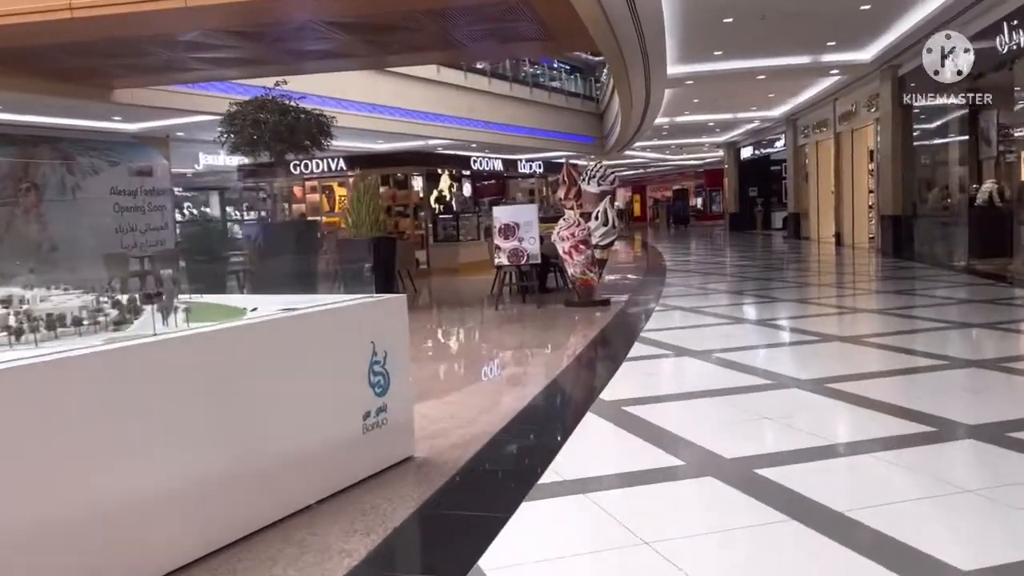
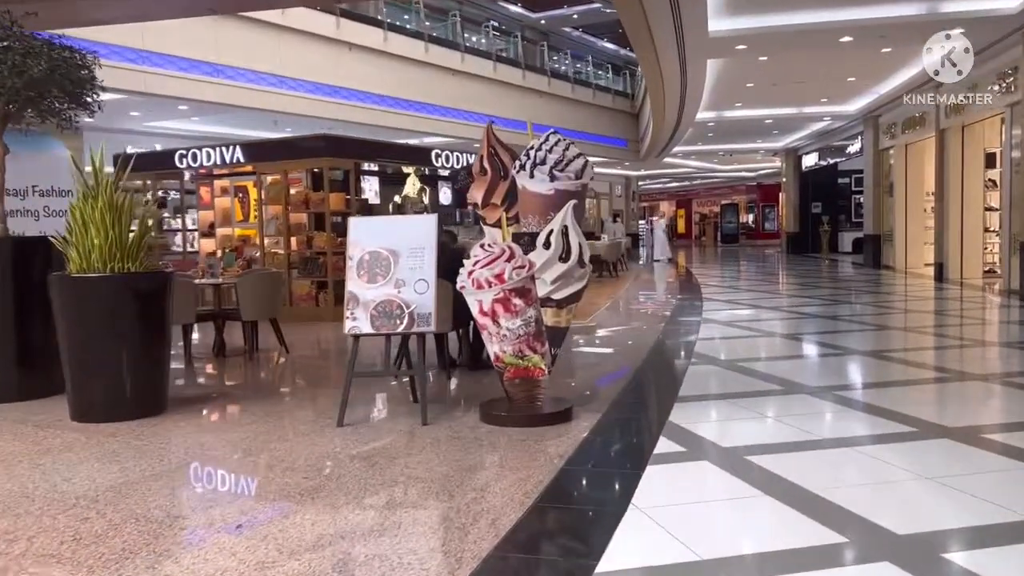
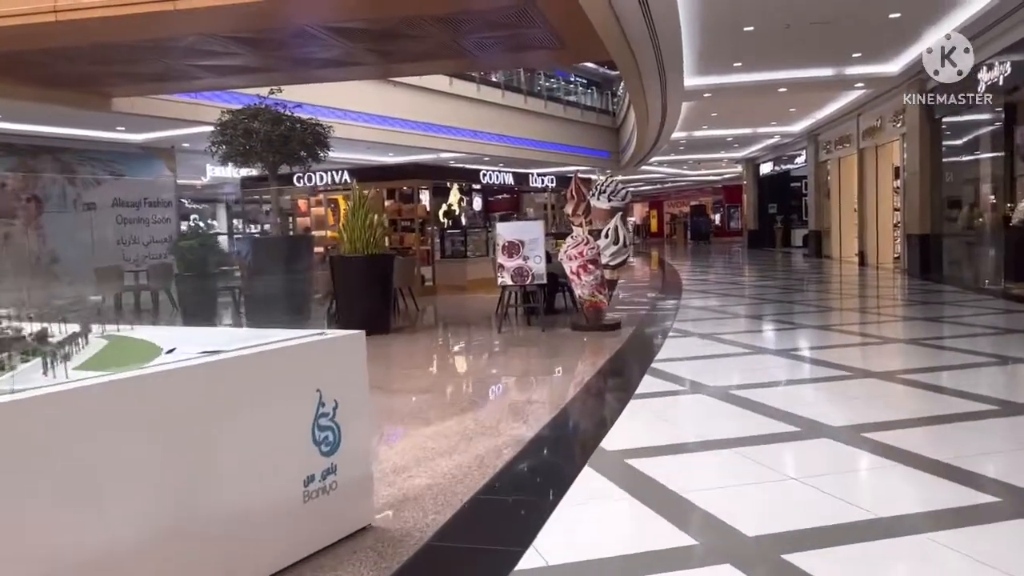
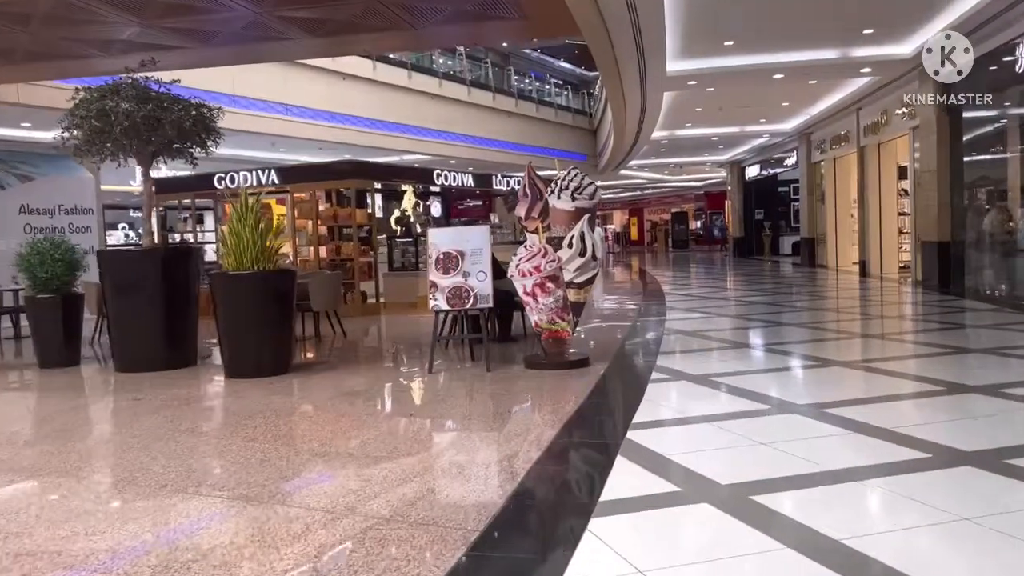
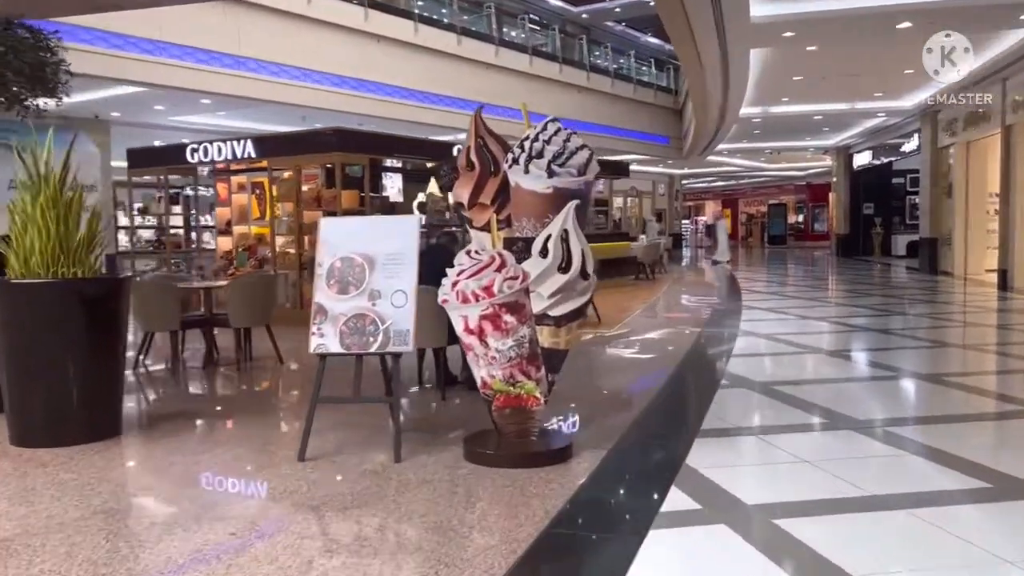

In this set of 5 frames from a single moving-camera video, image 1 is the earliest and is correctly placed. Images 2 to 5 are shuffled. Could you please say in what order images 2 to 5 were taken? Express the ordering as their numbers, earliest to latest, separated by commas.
3, 4, 2, 5
